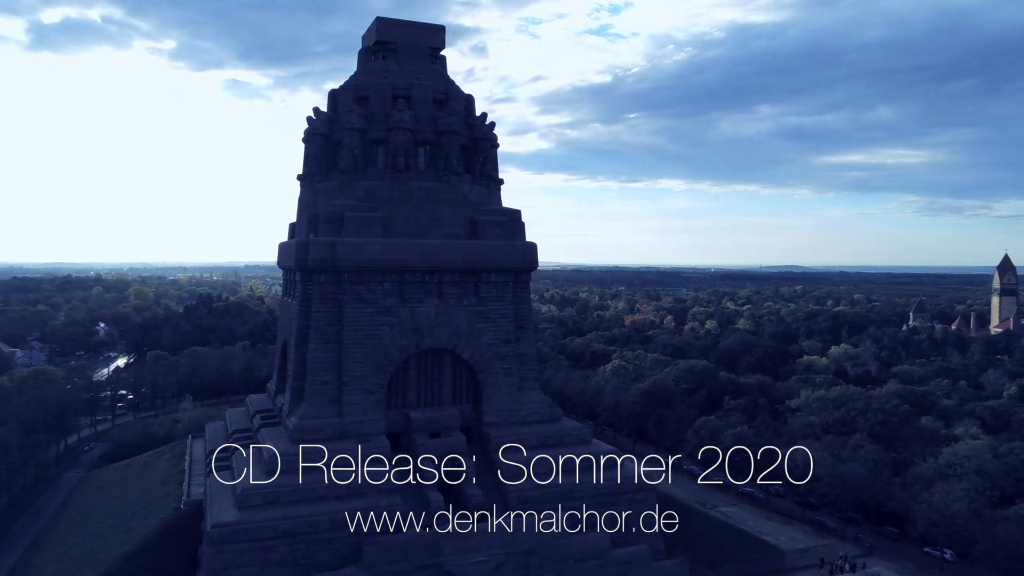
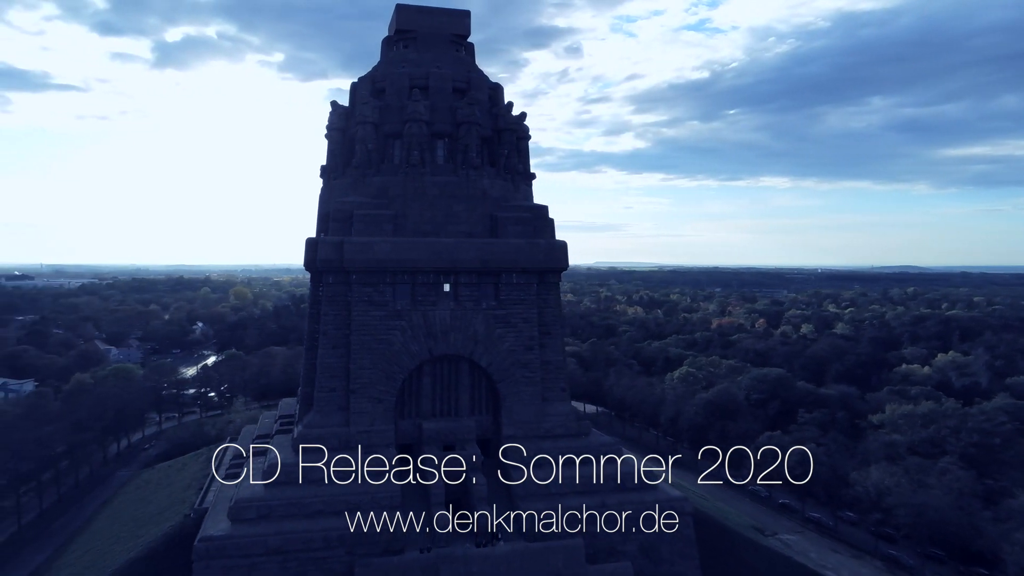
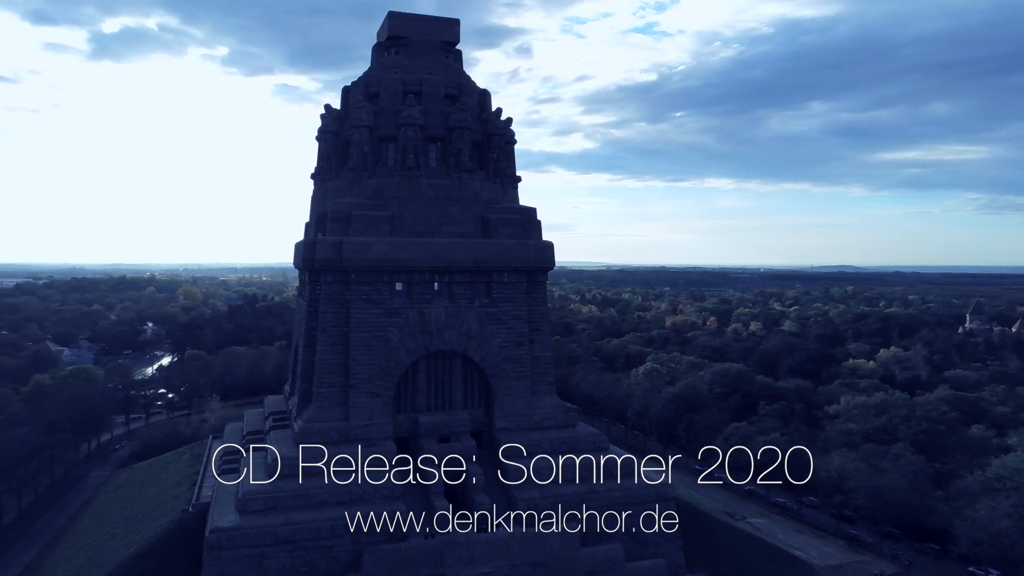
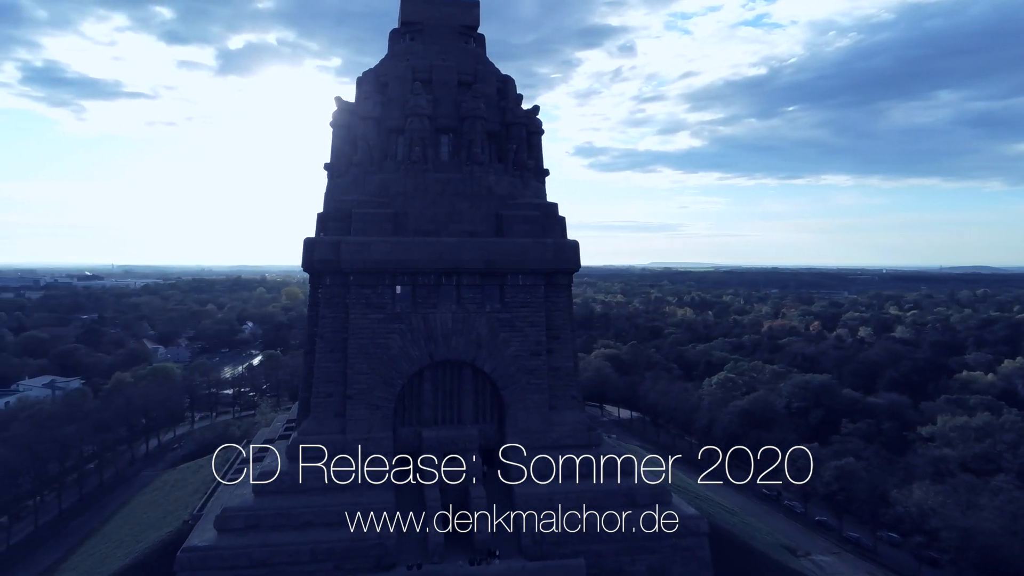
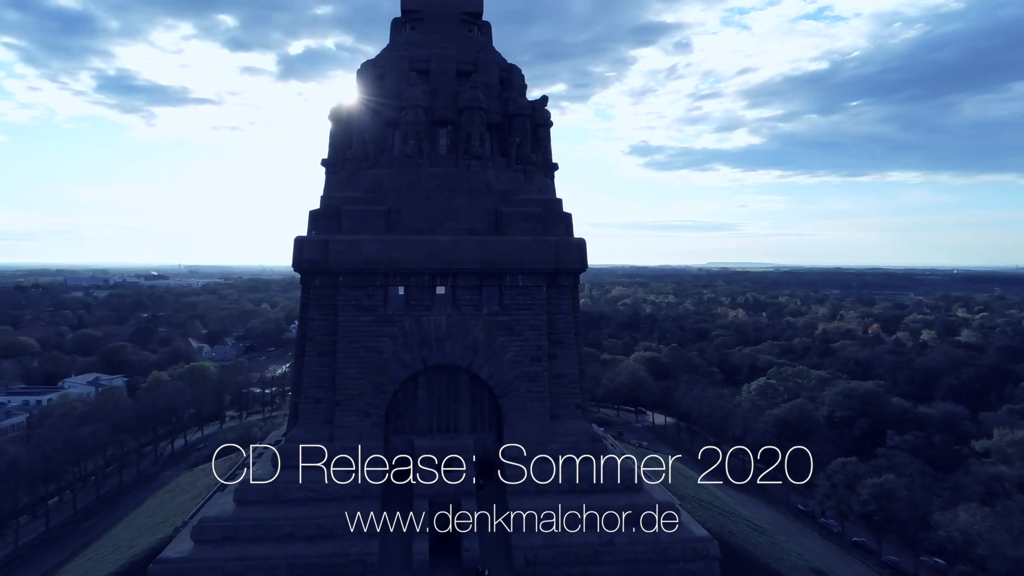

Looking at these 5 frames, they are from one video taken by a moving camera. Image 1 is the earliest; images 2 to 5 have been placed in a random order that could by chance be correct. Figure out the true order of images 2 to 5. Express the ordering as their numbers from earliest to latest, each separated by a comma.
3, 2, 4, 5
